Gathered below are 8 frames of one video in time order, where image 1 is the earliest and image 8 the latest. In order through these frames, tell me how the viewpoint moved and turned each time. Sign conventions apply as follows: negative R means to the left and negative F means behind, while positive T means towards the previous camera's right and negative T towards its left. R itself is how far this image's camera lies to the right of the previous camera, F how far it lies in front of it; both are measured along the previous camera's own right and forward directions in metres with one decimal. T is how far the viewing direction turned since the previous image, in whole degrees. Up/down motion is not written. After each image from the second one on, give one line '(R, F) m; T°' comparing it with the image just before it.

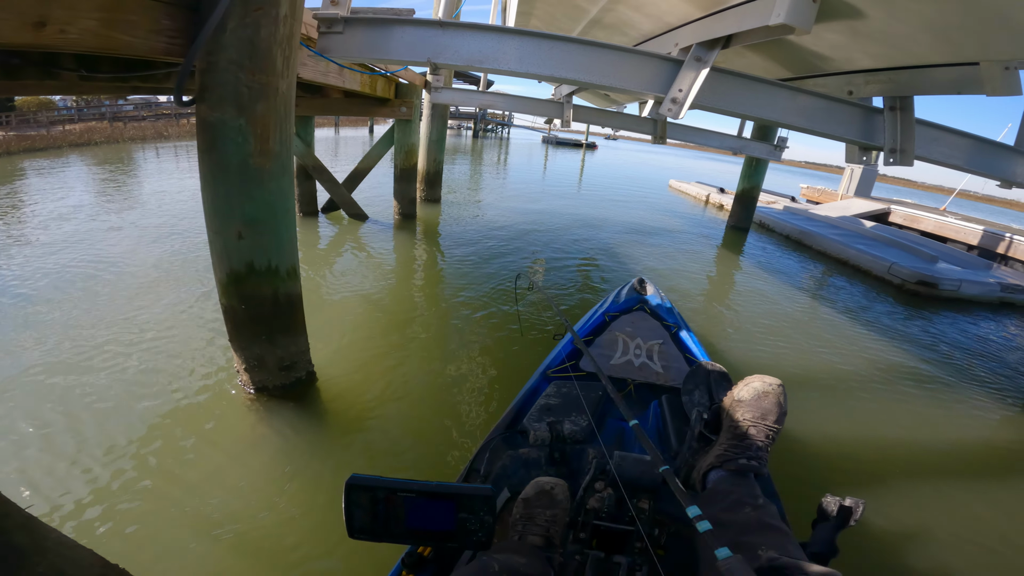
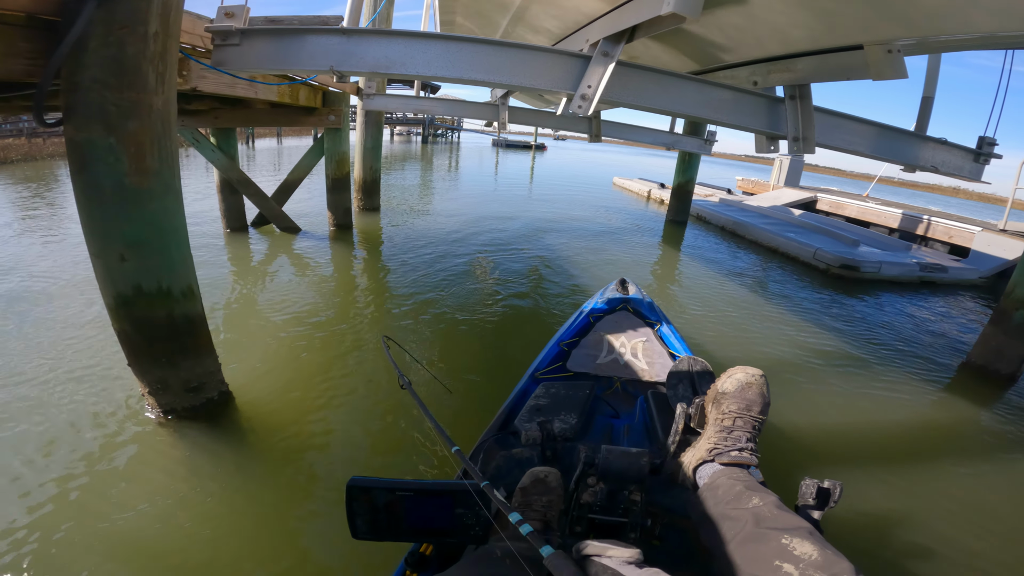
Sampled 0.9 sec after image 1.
(+0.3, 0.0) m; +4°
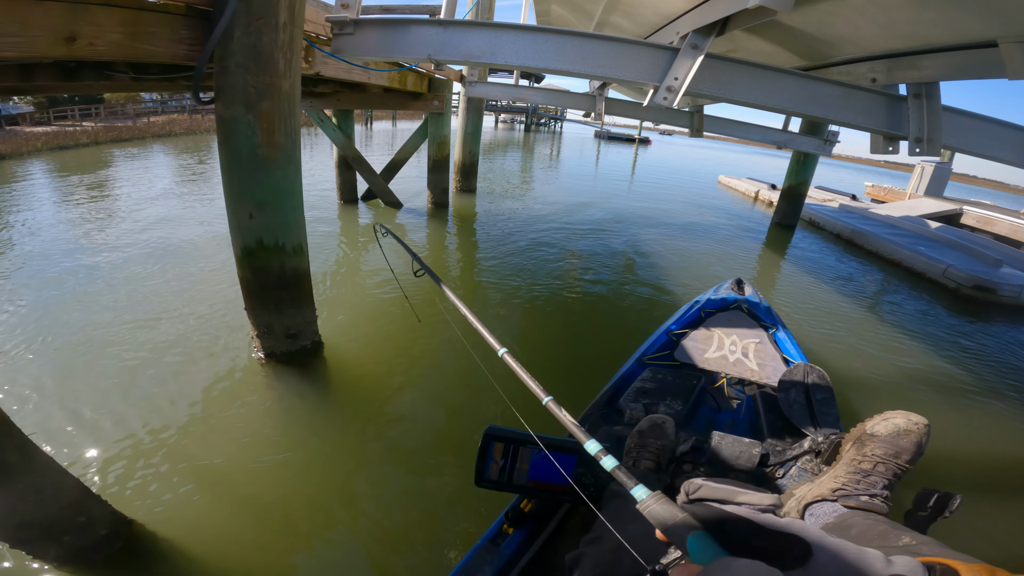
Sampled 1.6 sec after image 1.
(+0.2, -0.1) m; -12°
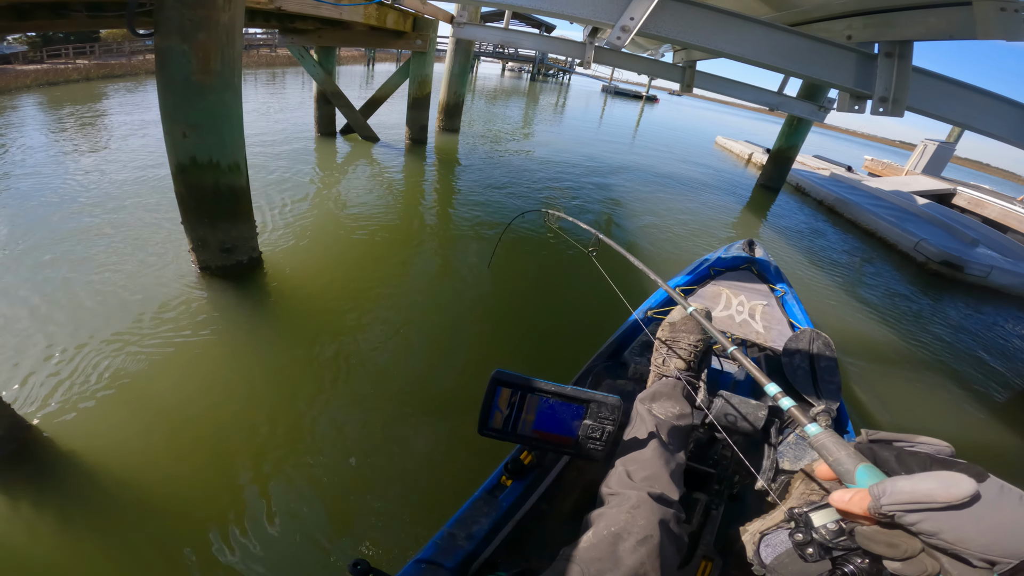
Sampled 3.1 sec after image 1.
(+0.4, -0.1) m; -1°
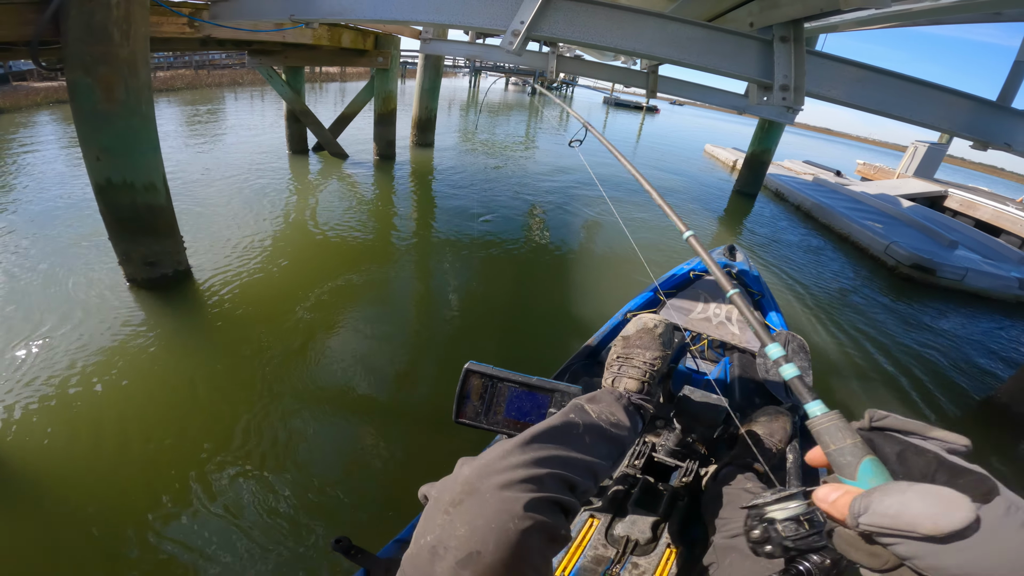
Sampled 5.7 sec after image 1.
(+0.9, 0.0) m; -4°
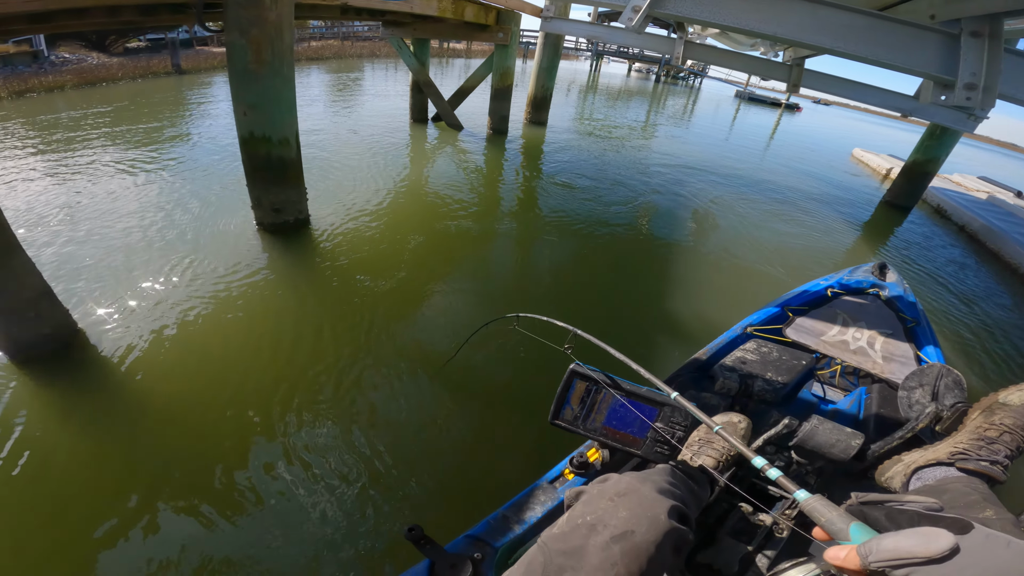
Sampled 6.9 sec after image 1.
(+0.1, +0.1) m; -12°
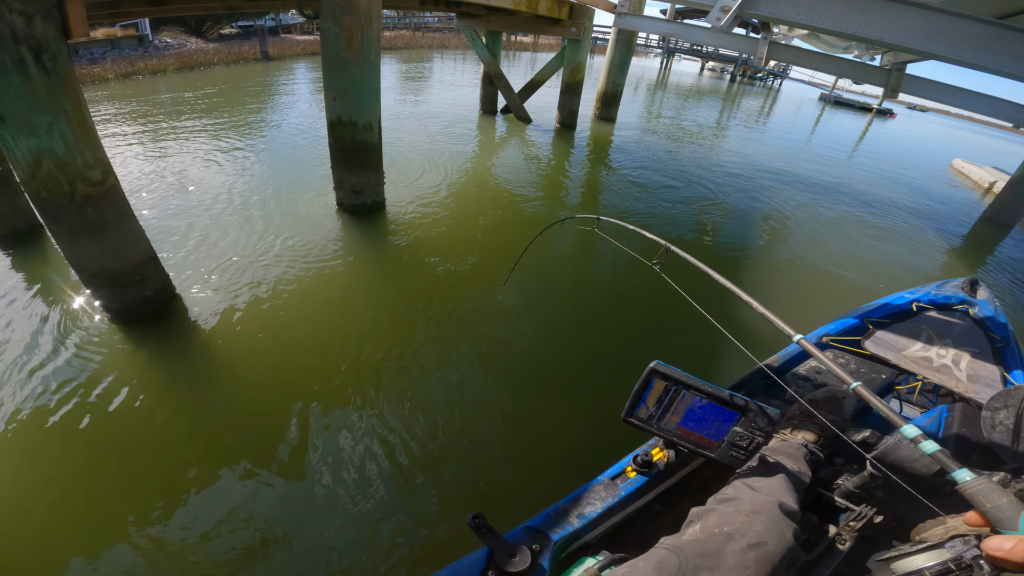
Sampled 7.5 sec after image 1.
(-0.1, -0.1) m; -6°
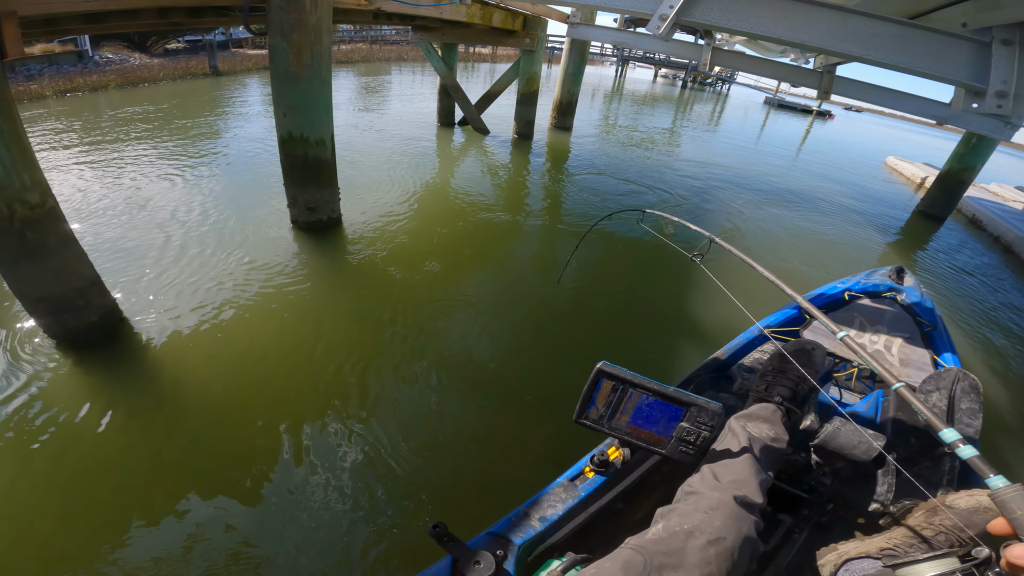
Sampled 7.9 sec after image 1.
(0.0, 0.0) m; +4°
